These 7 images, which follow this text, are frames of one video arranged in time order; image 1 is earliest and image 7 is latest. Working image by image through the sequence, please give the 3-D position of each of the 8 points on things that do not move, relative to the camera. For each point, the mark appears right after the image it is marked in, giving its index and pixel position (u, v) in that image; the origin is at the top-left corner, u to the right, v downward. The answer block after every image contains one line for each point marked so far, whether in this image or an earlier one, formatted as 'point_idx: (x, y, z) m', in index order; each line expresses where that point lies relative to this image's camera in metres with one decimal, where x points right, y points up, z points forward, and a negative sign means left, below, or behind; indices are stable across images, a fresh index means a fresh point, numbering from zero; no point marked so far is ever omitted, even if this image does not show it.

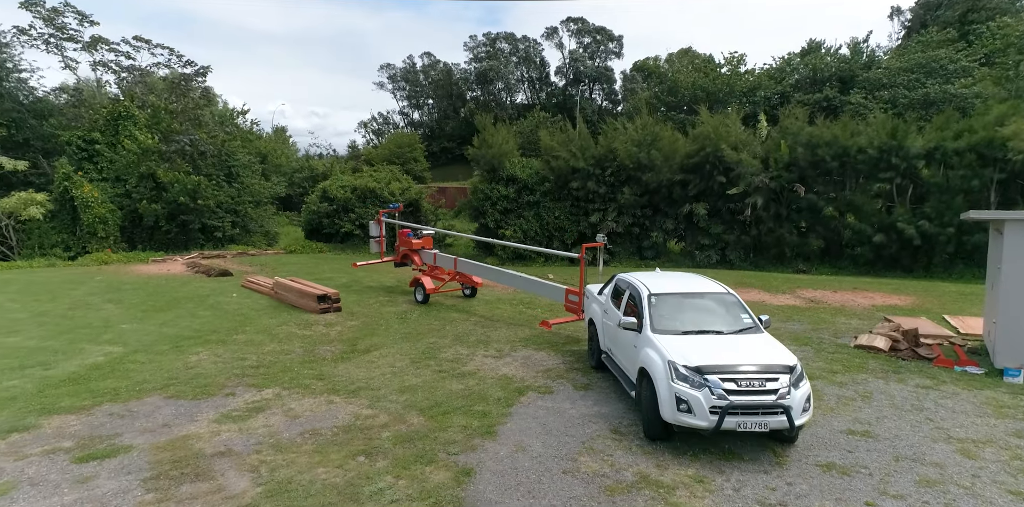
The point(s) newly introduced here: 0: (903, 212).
0: (+12.0, +1.4, +17.5) m
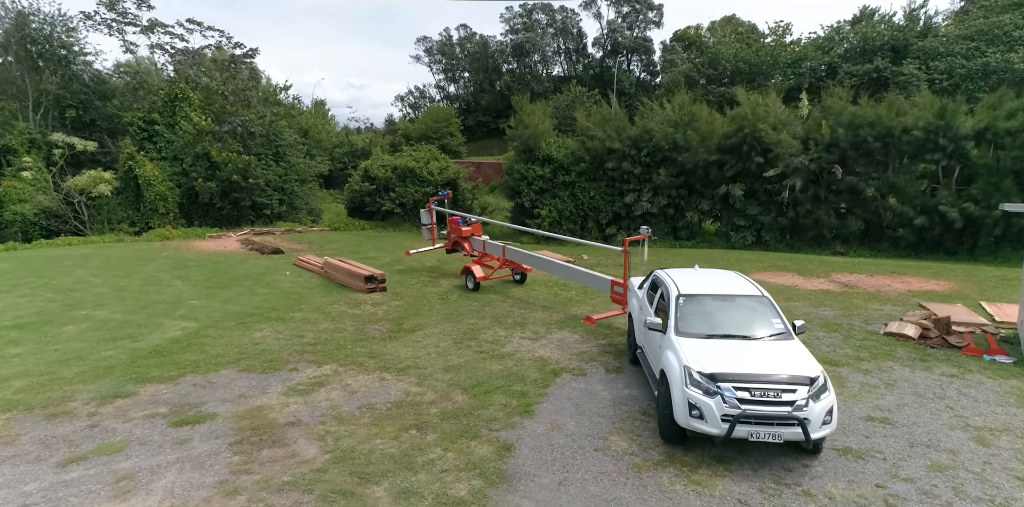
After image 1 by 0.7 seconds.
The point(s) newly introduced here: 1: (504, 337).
0: (+13.1, +1.9, +17.2) m
1: (-0.1, -1.4, +9.3) m
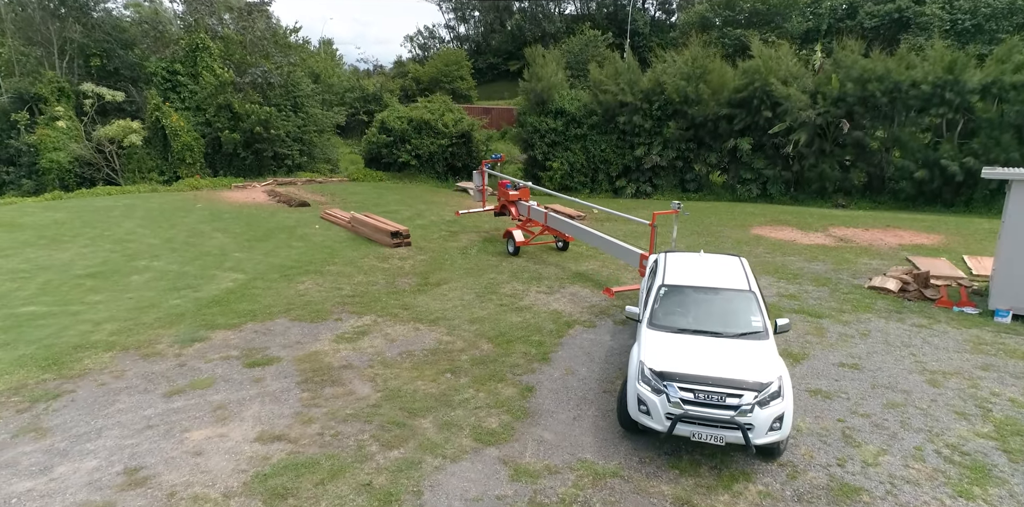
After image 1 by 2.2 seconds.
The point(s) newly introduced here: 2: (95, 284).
0: (+13.5, +3.3, +17.6) m
1: (+0.2, -0.7, +10.3) m
2: (-7.1, -0.4, +9.7) m
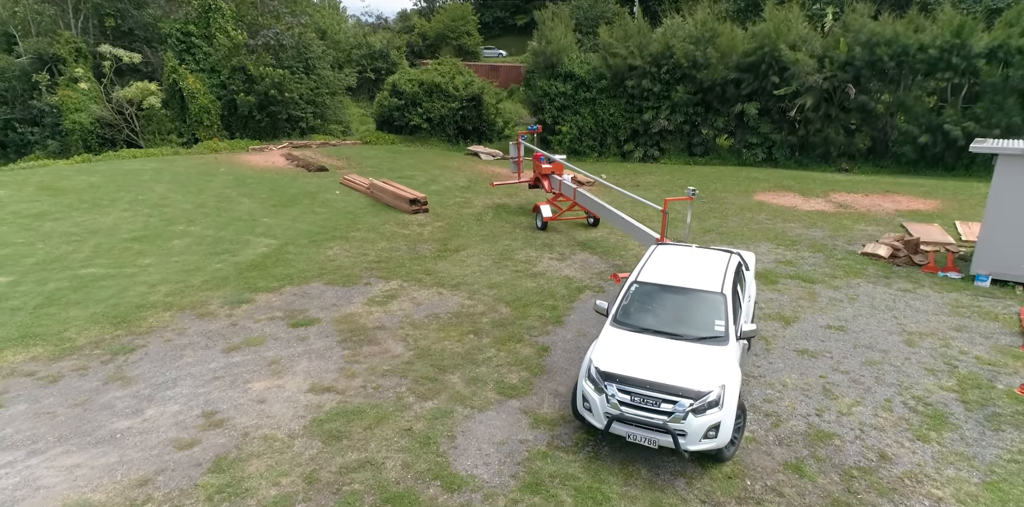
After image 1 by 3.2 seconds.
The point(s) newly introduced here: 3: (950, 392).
0: (+13.8, +4.5, +17.9) m
1: (+0.5, -0.1, +11.1) m
2: (-6.9, +0.1, +10.5) m
3: (+5.2, -1.6, +6.8) m
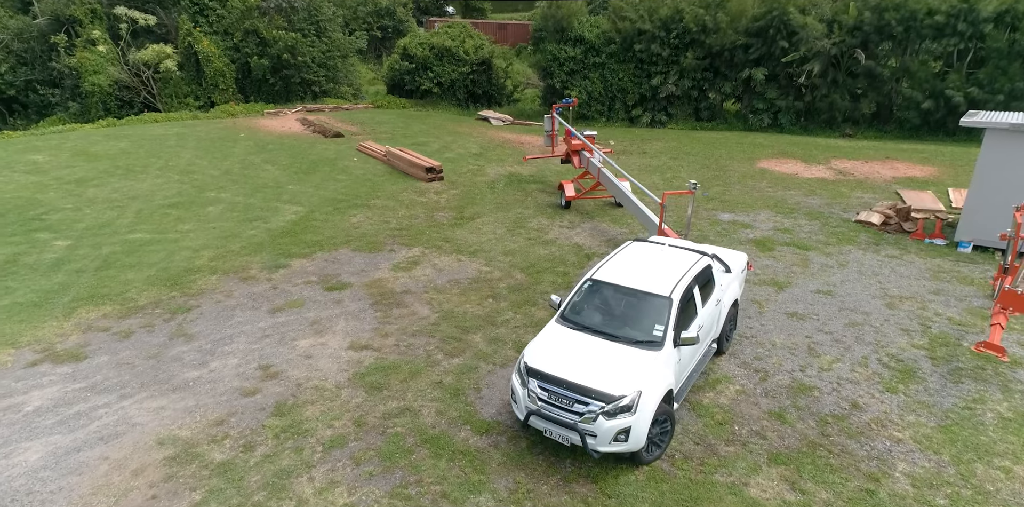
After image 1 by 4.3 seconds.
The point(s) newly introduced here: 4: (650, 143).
0: (+14.2, +5.6, +18.2) m
1: (+0.7, +0.6, +11.8) m
2: (-6.6, +0.8, +11.3) m
3: (+5.4, -1.3, +7.6) m
4: (+4.7, +3.7, +19.4) m
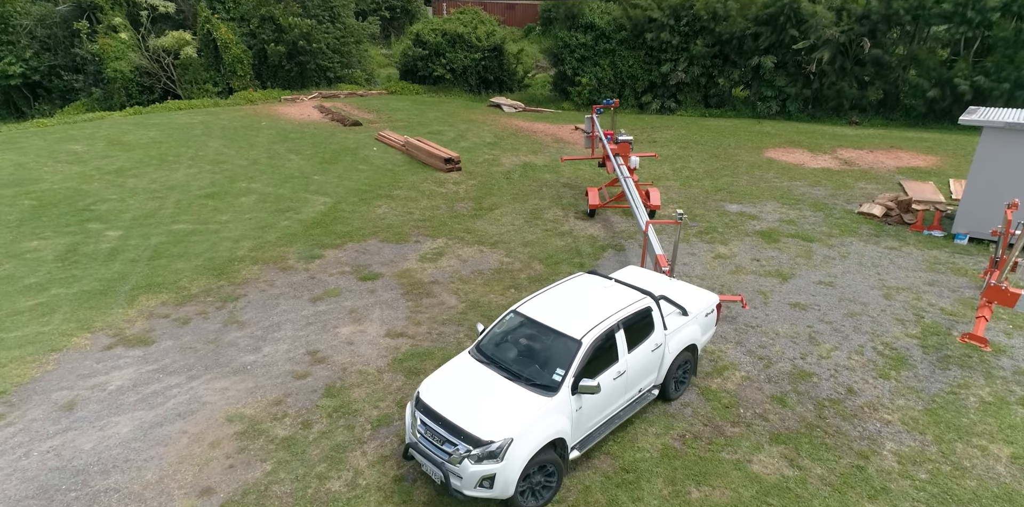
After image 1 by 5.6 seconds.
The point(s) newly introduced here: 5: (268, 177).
0: (+14.6, +6.0, +18.4) m
1: (+1.1, +0.8, +12.4) m
2: (-6.2, +1.0, +11.9) m
3: (+5.8, -1.2, +8.2) m
4: (+5.1, +4.2, +19.8) m
5: (-5.9, +1.8, +13.8) m
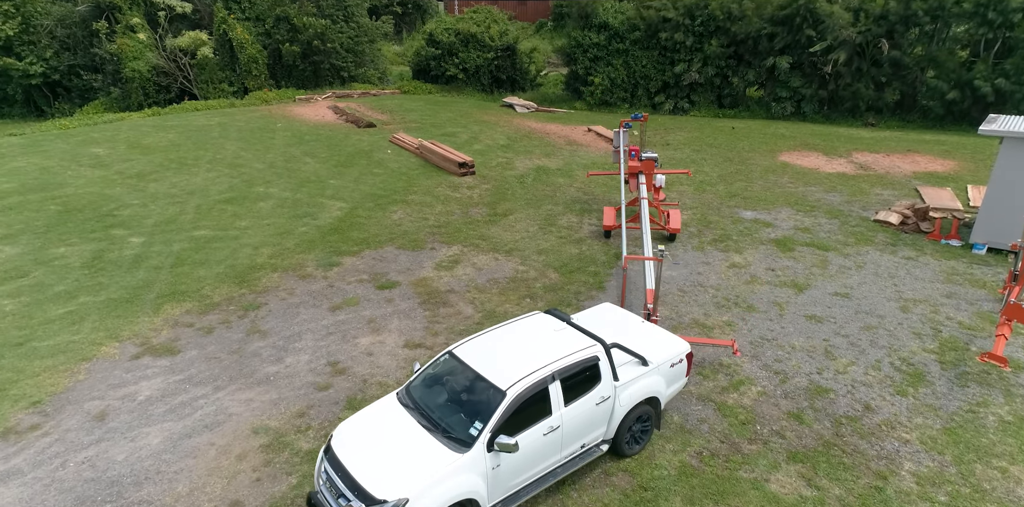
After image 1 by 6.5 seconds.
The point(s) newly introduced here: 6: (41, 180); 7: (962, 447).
0: (+15.0, +5.9, +18.2) m
1: (+1.4, +0.7, +12.4) m
2: (-5.9, +0.9, +12.1) m
3: (+6.0, -1.4, +8.2) m
4: (+5.6, +4.2, +19.7) m
5: (-5.6, +1.7, +13.9) m
6: (-10.6, +1.7, +12.9) m
7: (+5.2, -2.2, +6.6) m
